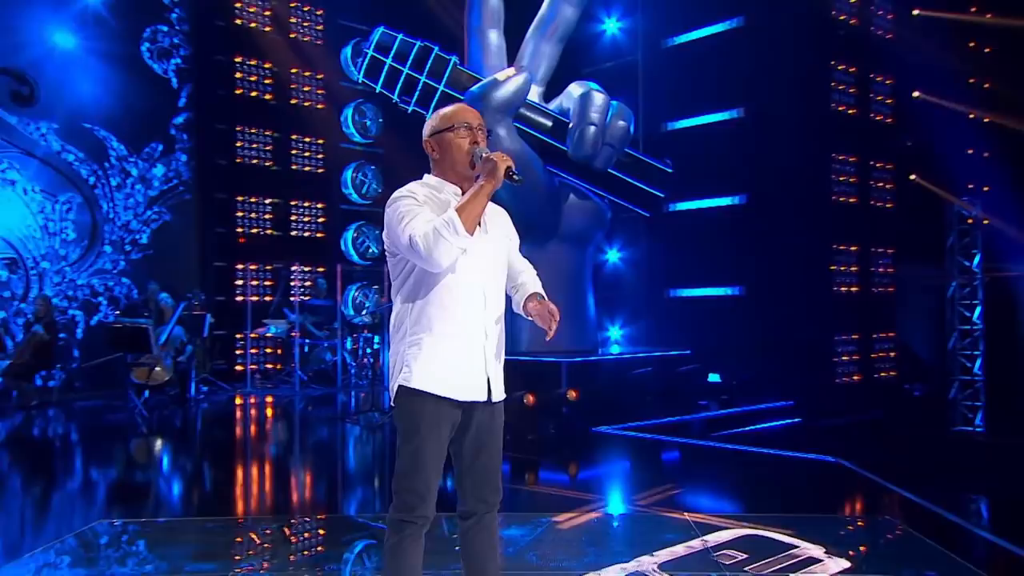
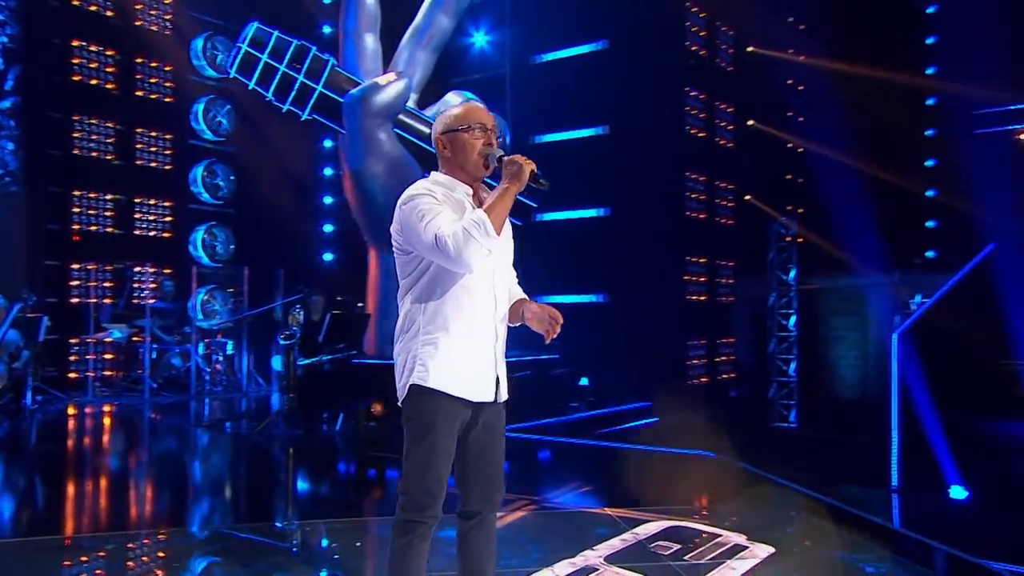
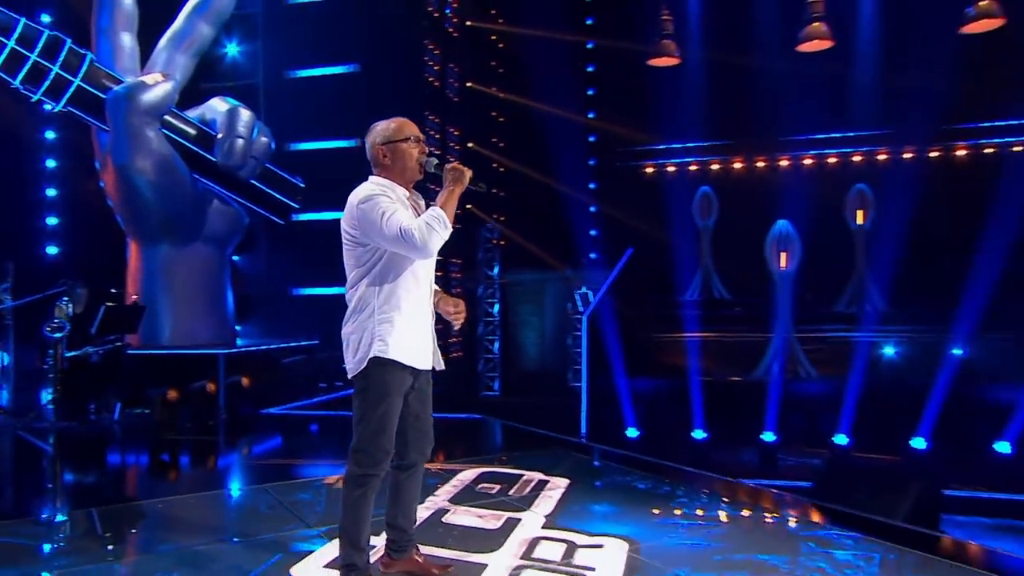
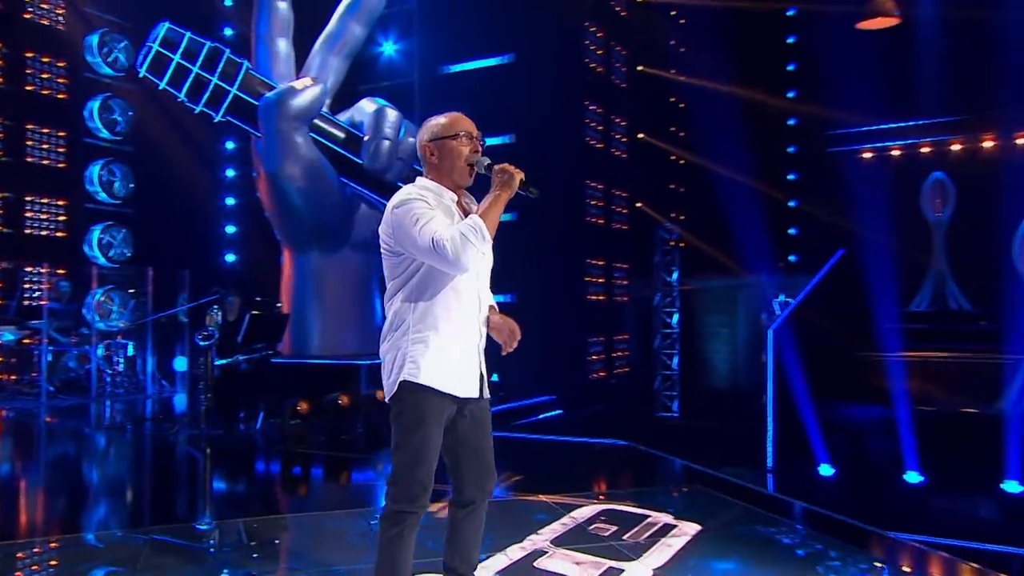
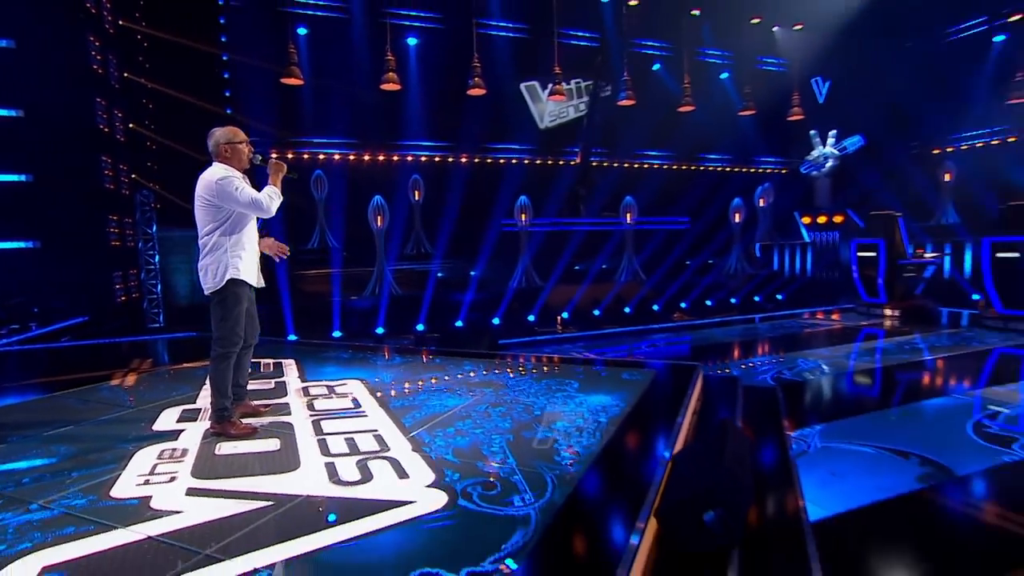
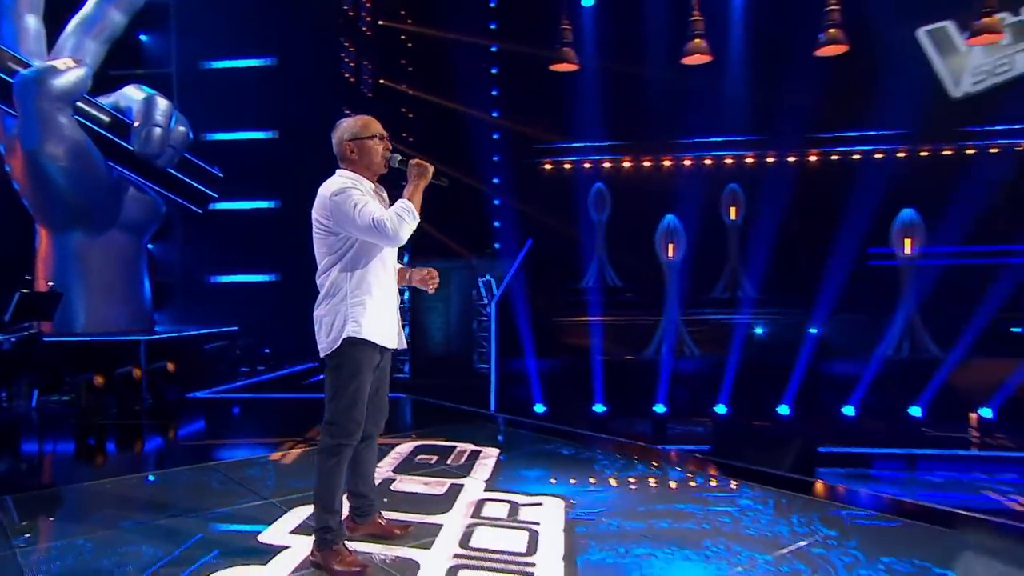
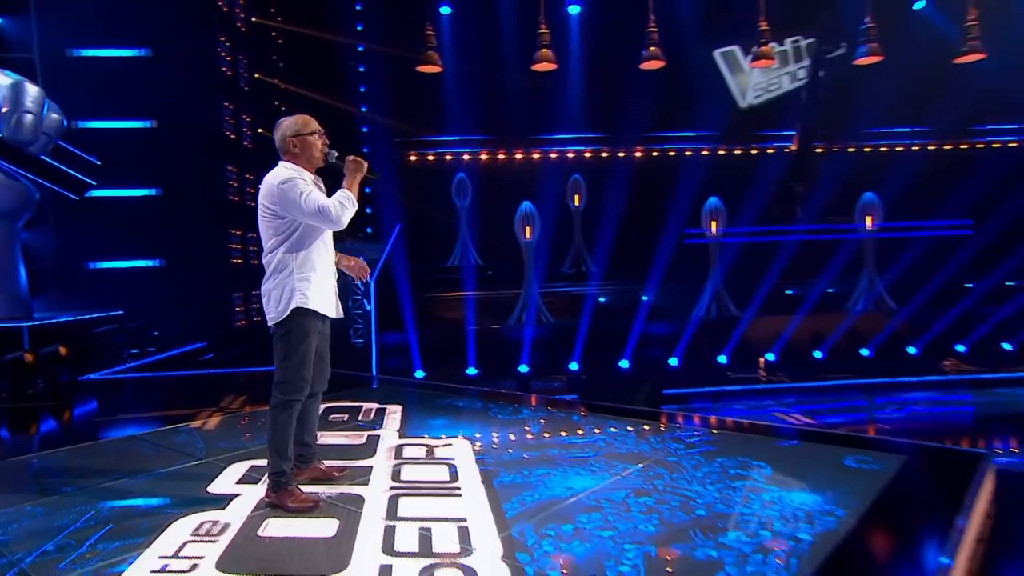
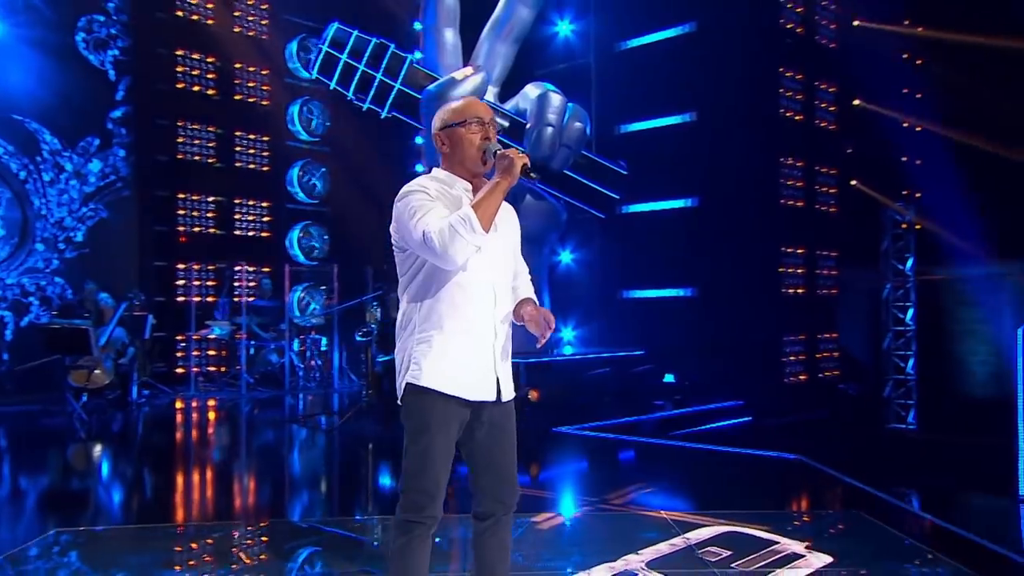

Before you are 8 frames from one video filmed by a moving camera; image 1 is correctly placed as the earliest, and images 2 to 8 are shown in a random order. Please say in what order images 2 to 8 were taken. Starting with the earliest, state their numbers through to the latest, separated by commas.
8, 2, 4, 3, 6, 7, 5
